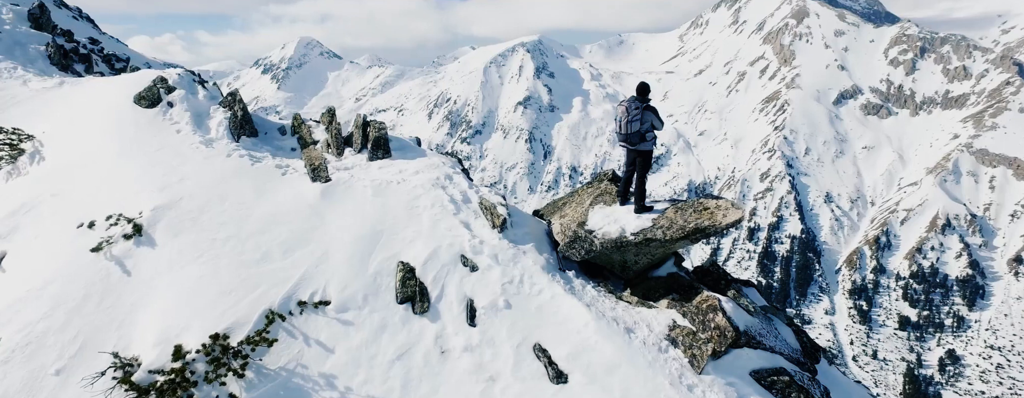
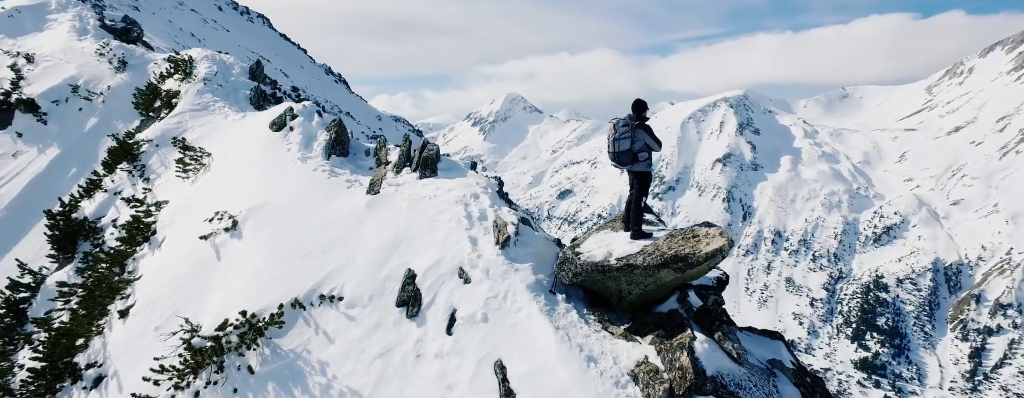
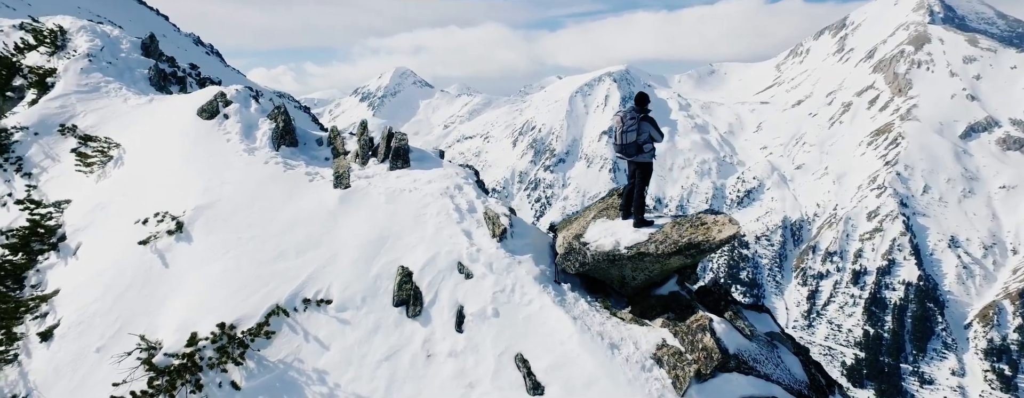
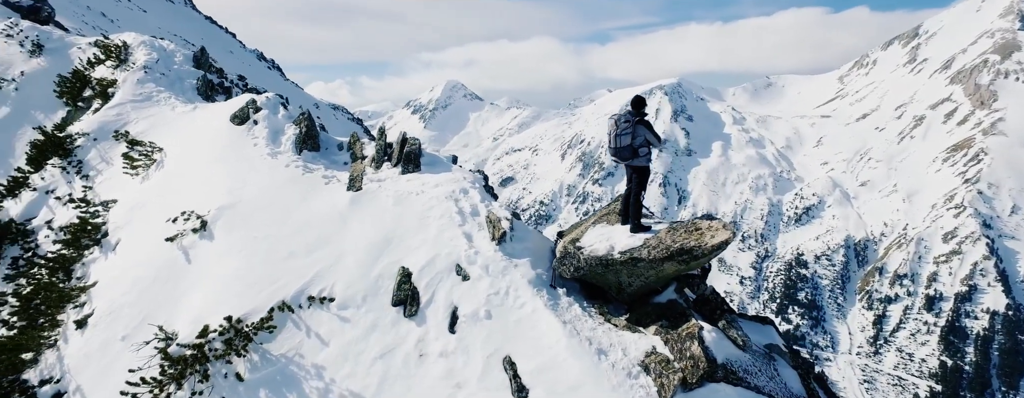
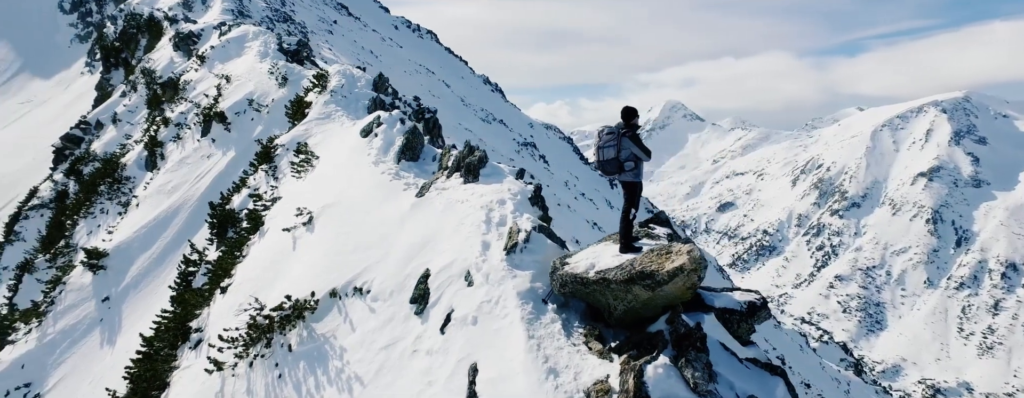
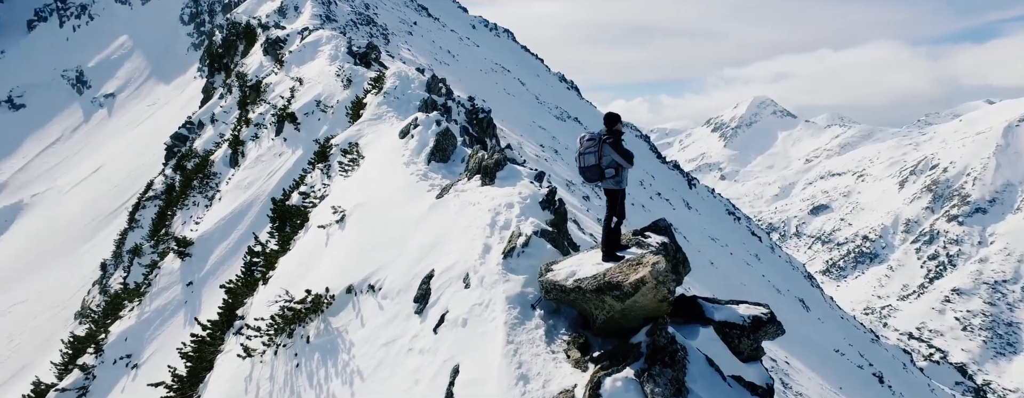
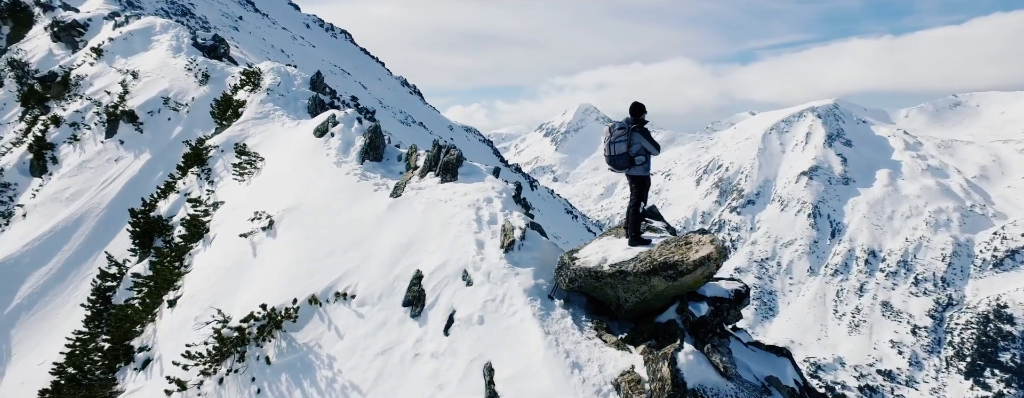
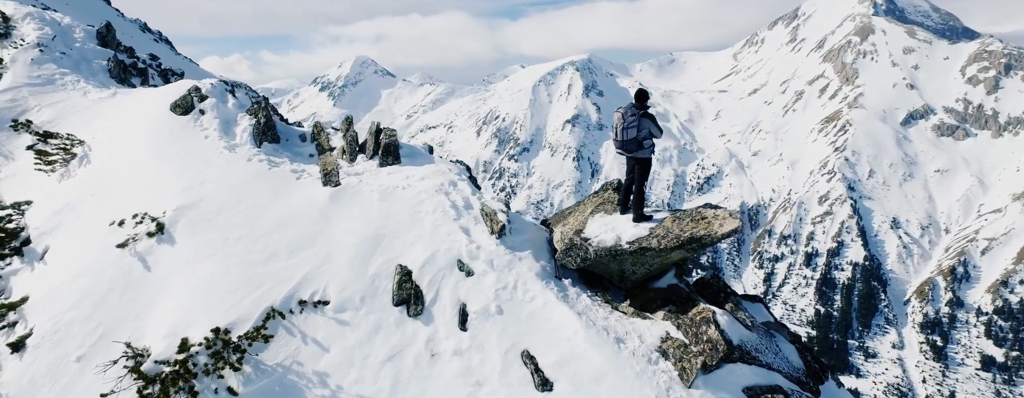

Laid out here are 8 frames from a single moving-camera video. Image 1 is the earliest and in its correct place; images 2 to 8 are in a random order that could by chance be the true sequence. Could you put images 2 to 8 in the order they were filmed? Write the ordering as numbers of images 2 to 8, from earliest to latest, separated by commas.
8, 3, 4, 2, 7, 5, 6
